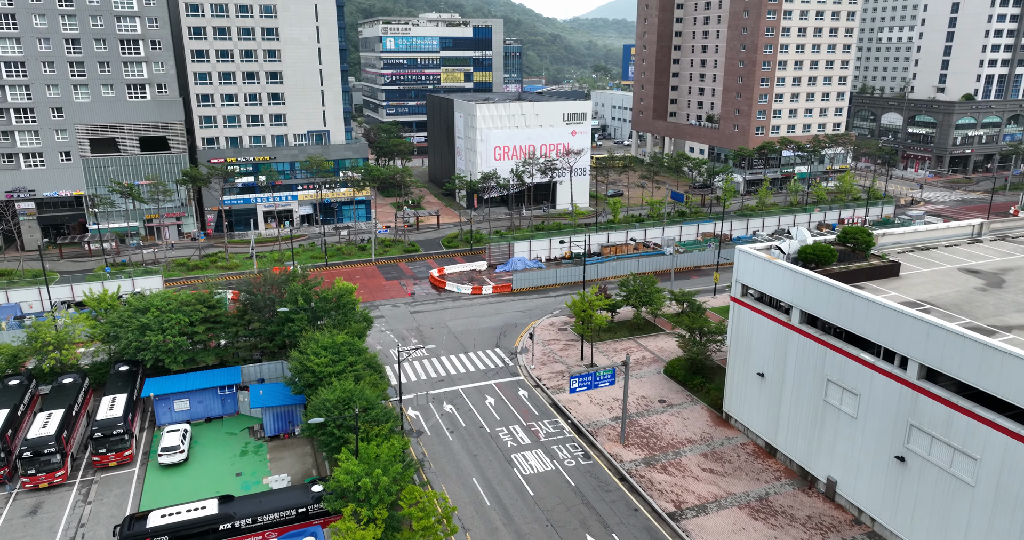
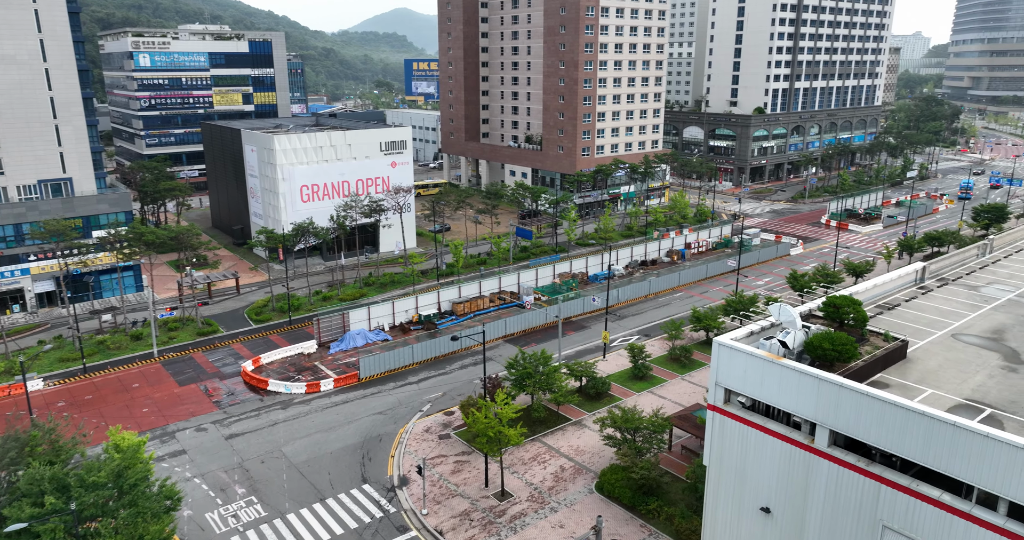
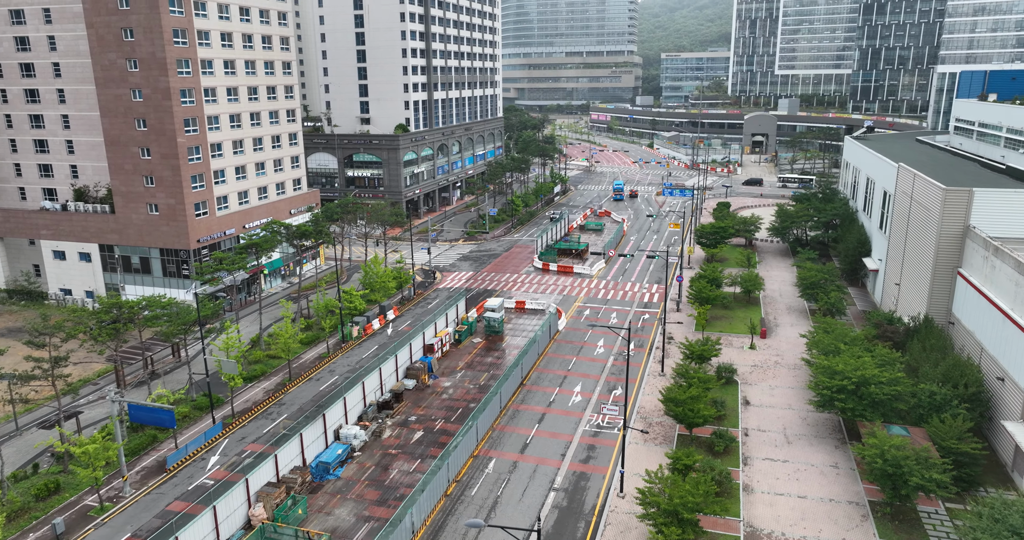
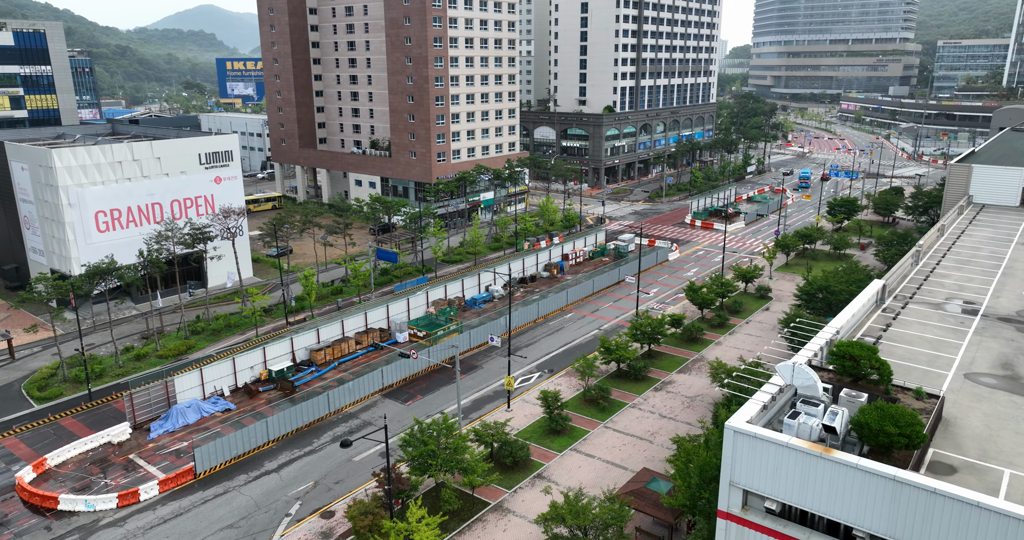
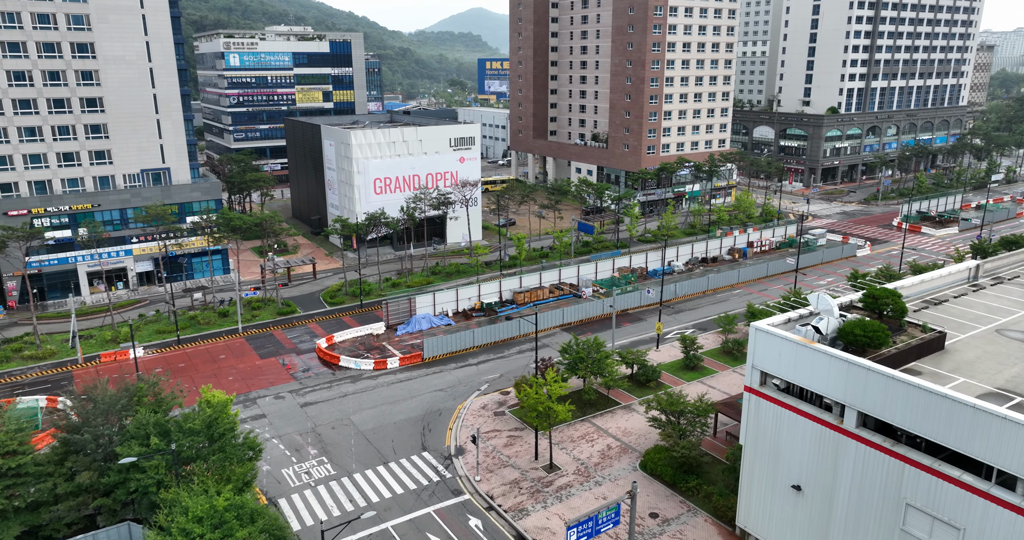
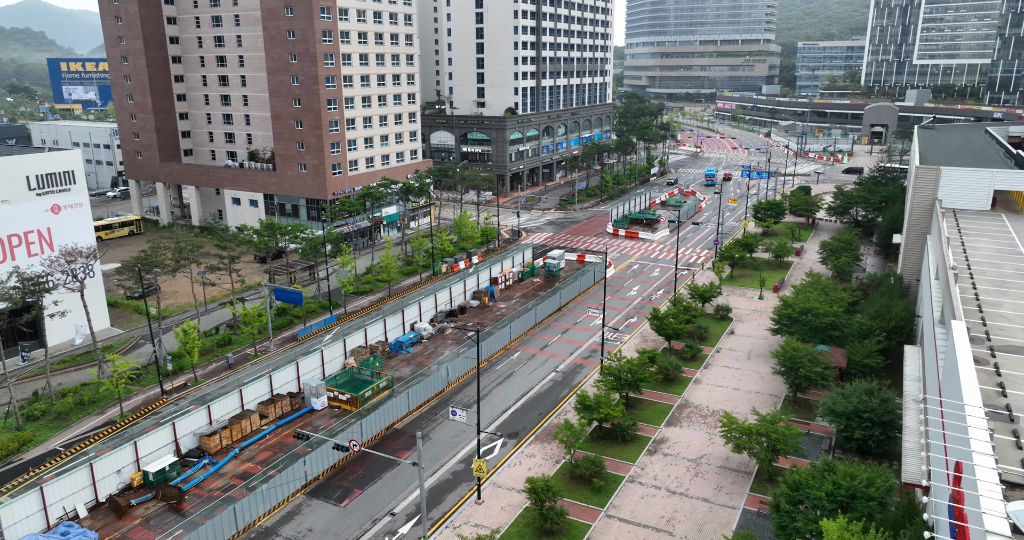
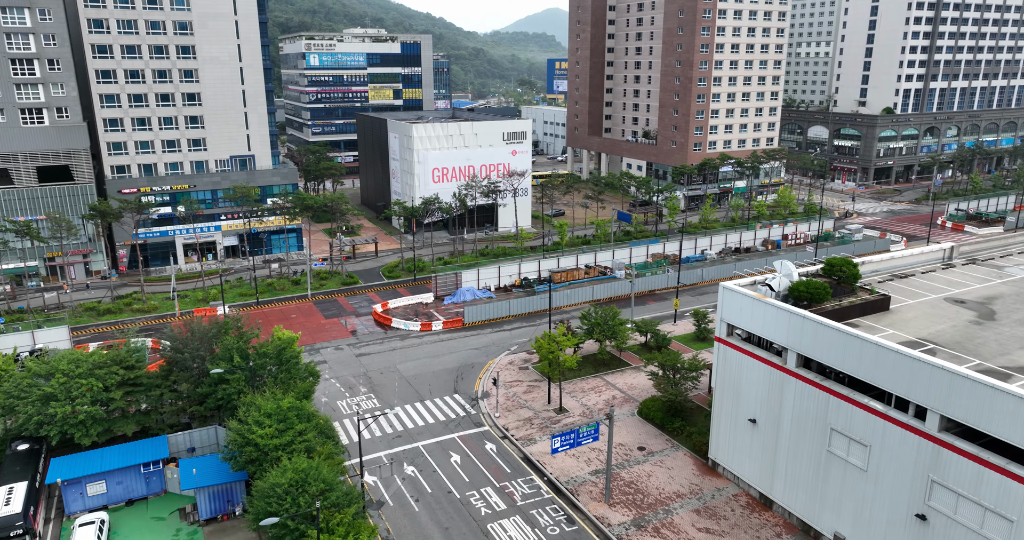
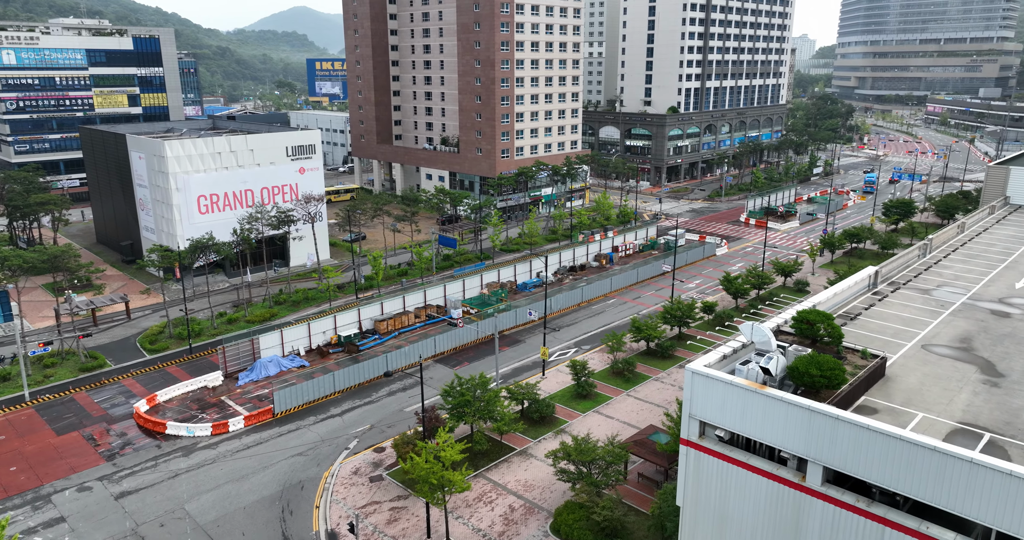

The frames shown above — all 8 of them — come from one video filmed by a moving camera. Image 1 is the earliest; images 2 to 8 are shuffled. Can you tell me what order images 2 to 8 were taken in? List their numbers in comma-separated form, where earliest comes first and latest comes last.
7, 5, 2, 8, 4, 6, 3
